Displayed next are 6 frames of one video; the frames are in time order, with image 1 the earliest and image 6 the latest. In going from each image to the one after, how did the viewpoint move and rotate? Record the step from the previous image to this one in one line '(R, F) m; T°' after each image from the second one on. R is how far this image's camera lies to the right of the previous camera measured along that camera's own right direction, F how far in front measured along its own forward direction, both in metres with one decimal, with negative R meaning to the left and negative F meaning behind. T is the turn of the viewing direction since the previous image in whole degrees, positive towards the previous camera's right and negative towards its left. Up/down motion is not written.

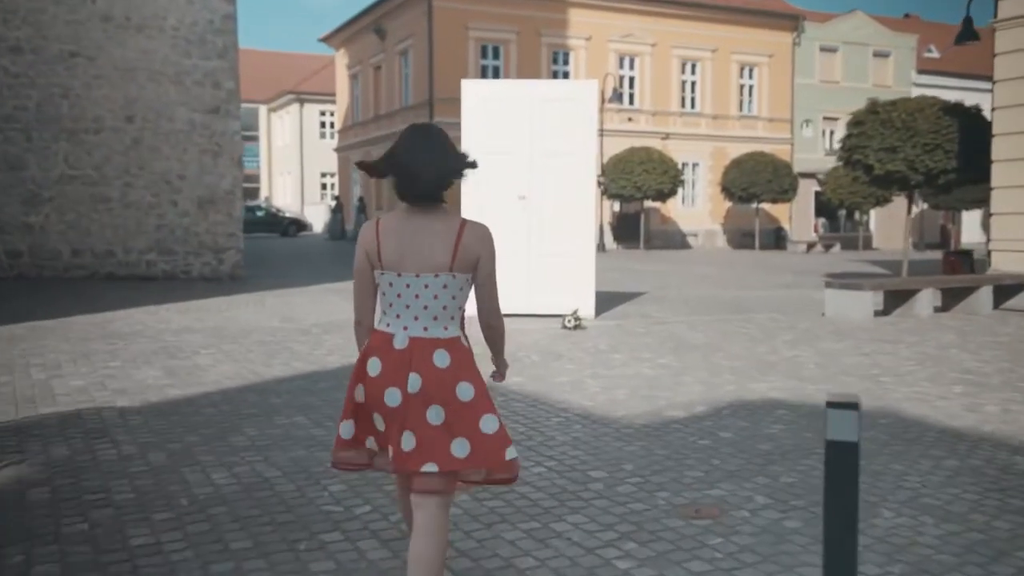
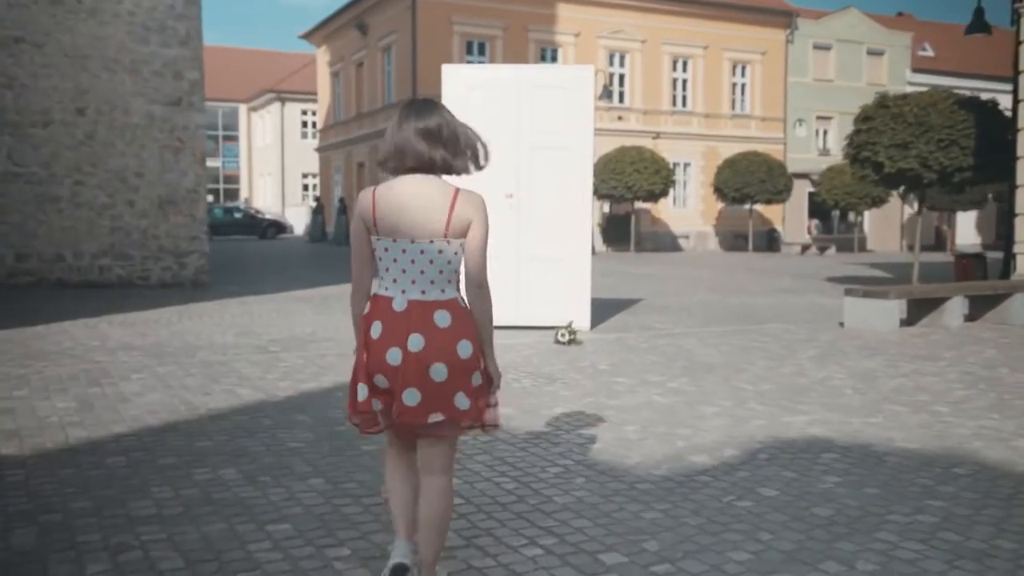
(0.0, +1.4) m; +1°
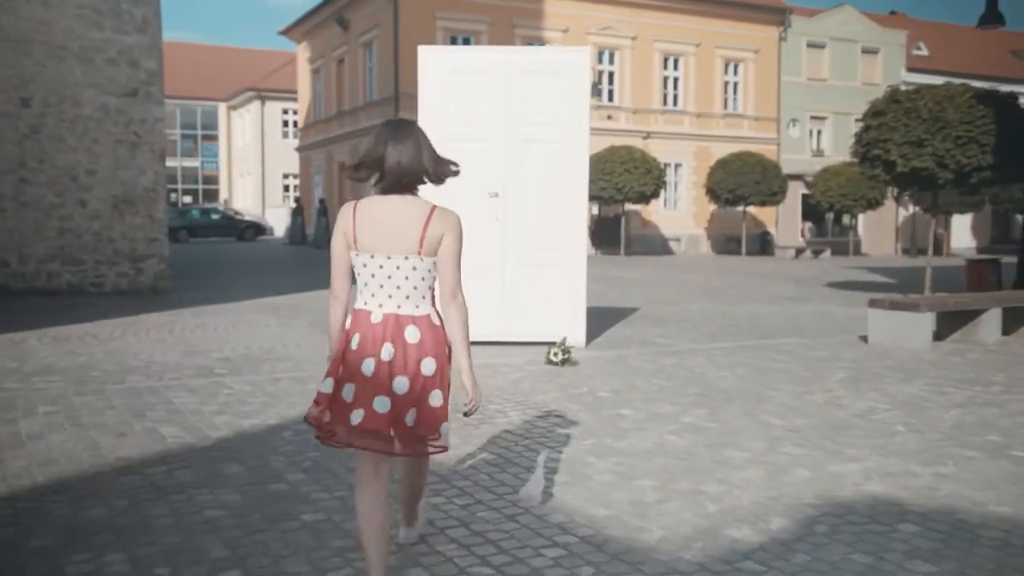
(0.0, +1.4) m; +1°
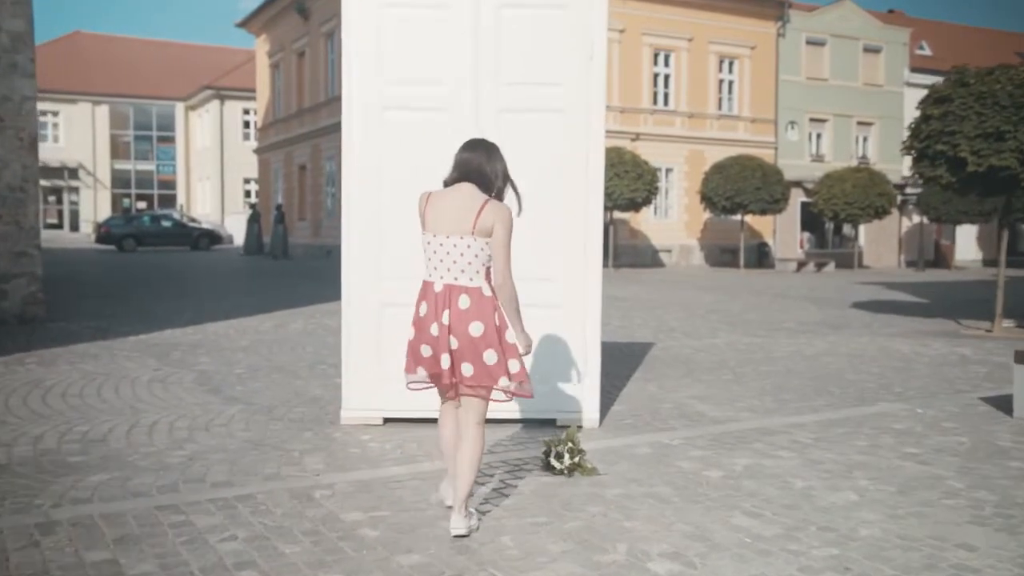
(0.0, +3.7) m; +1°
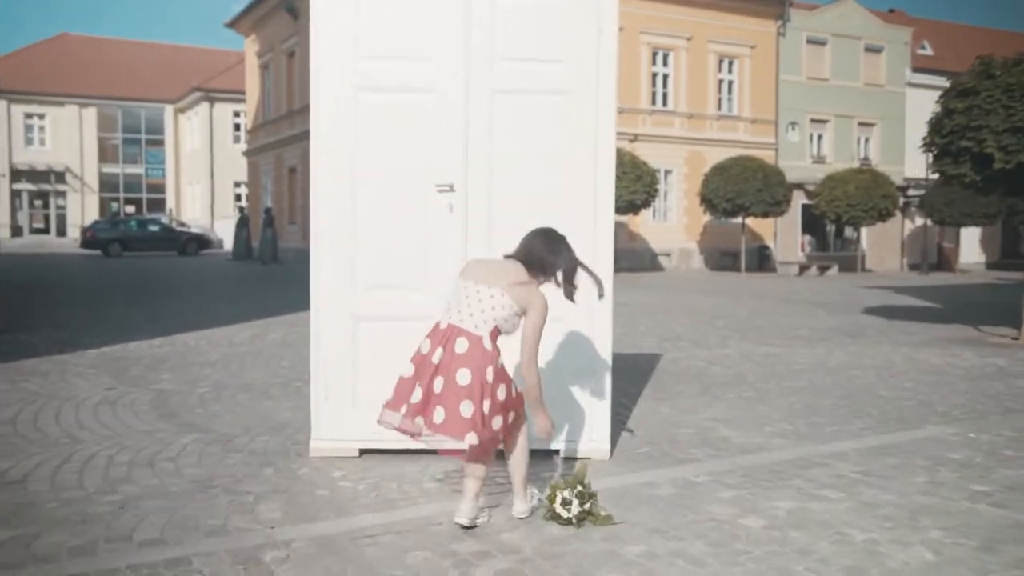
(0.0, +1.0) m; 0°
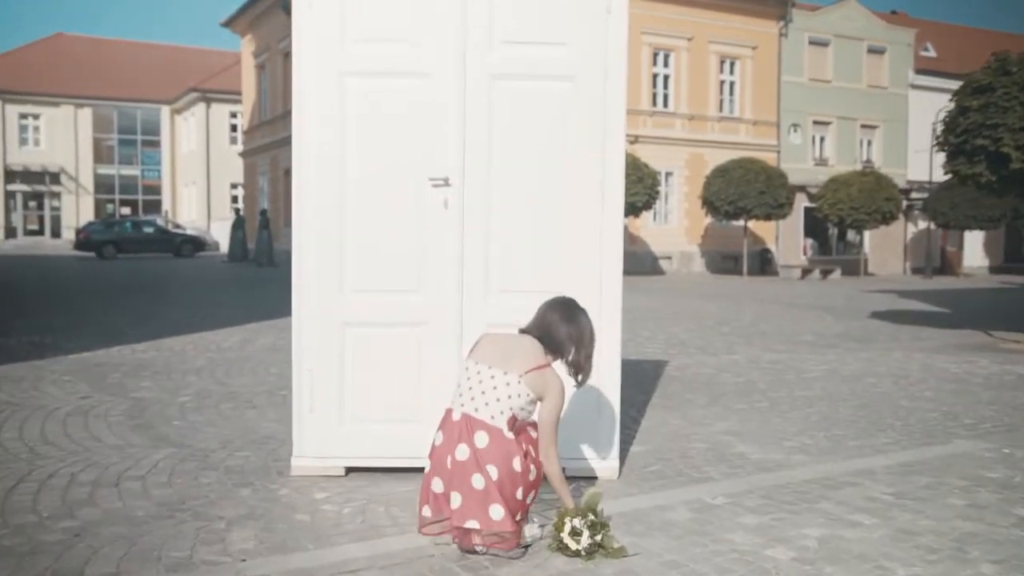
(0.0, +0.5) m; 0°
